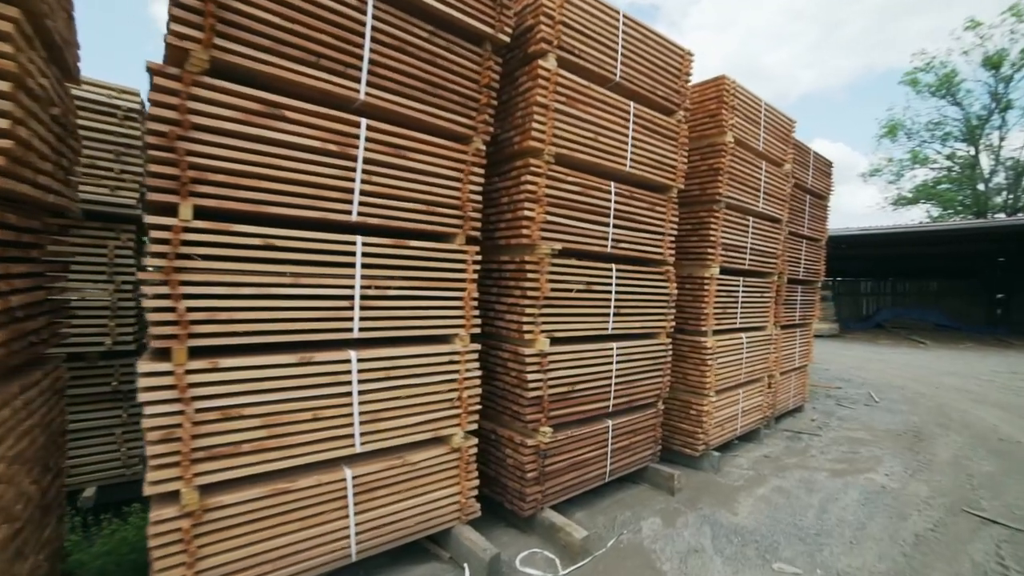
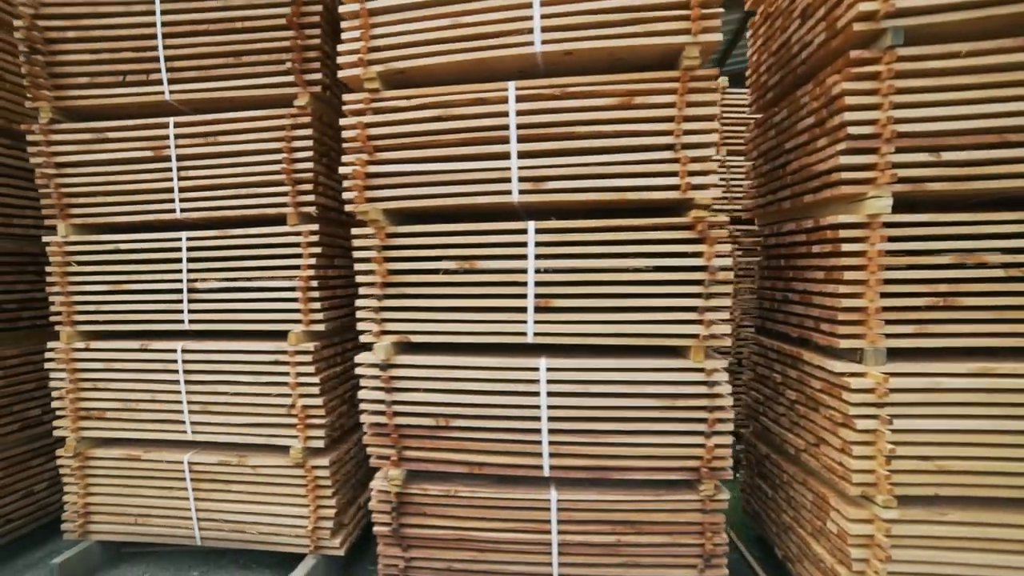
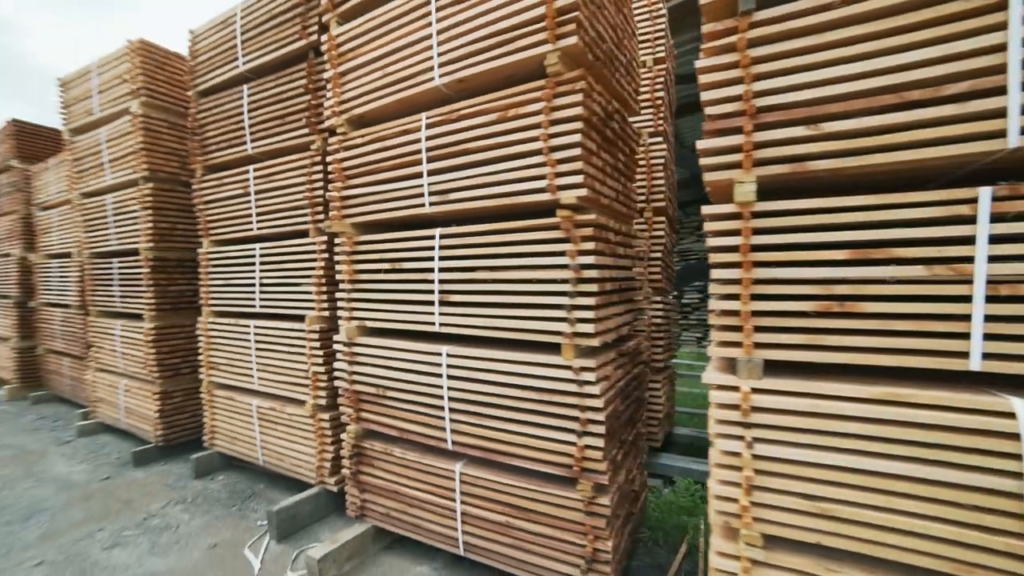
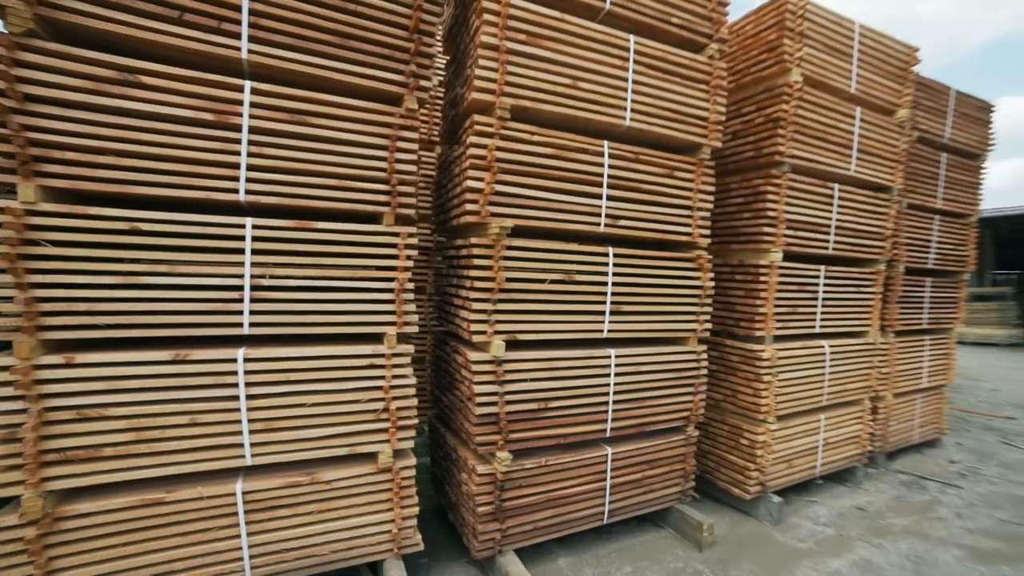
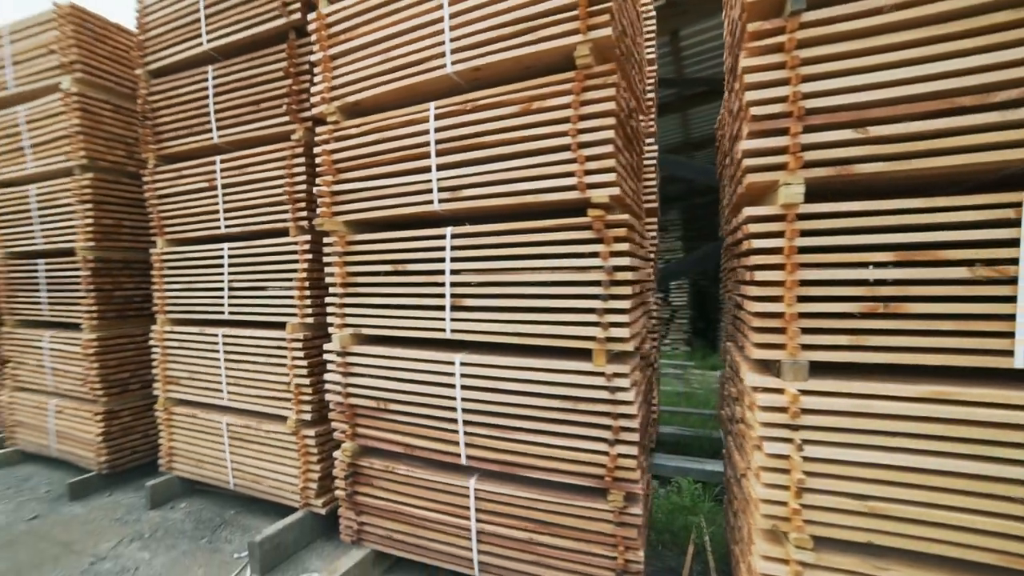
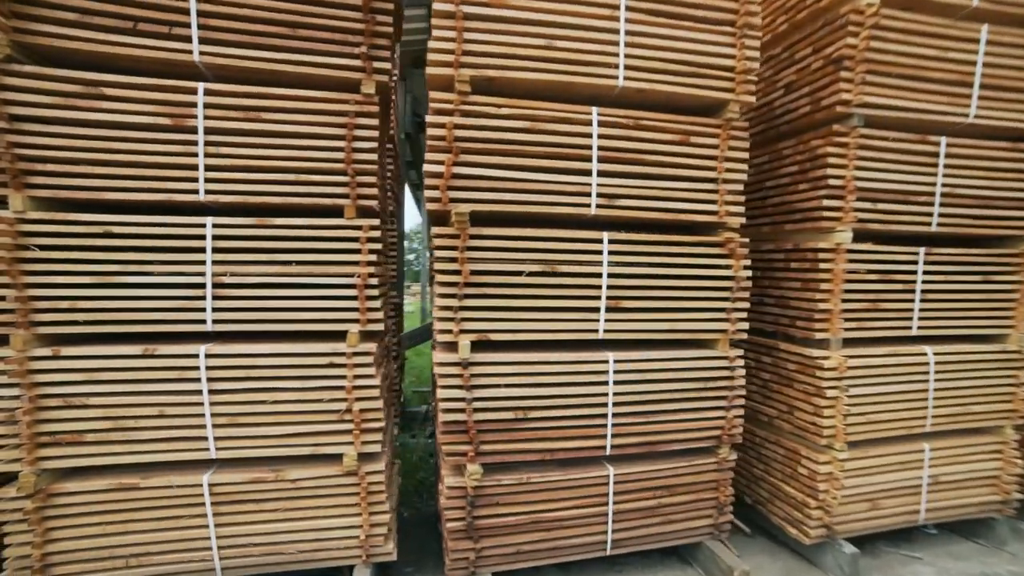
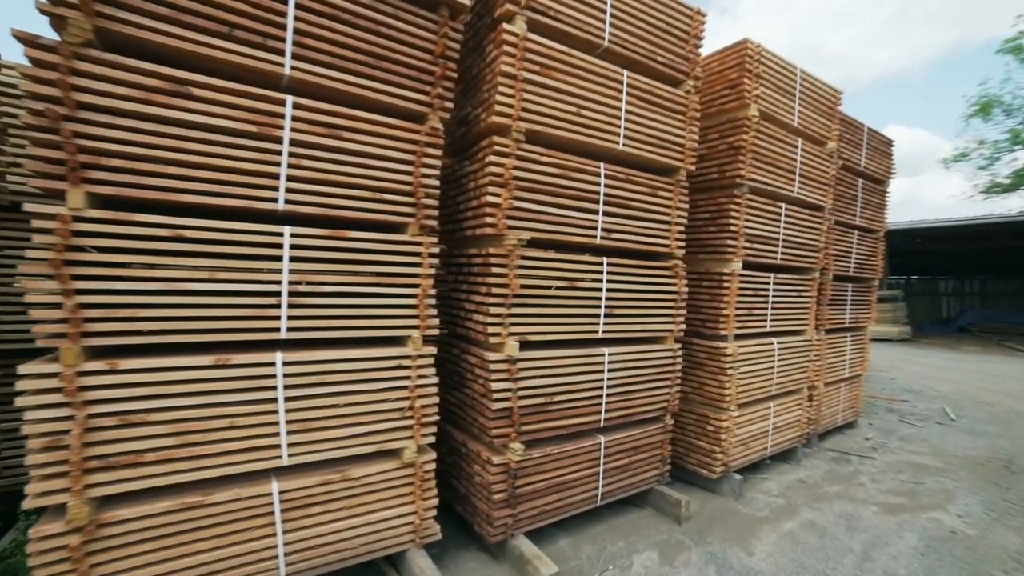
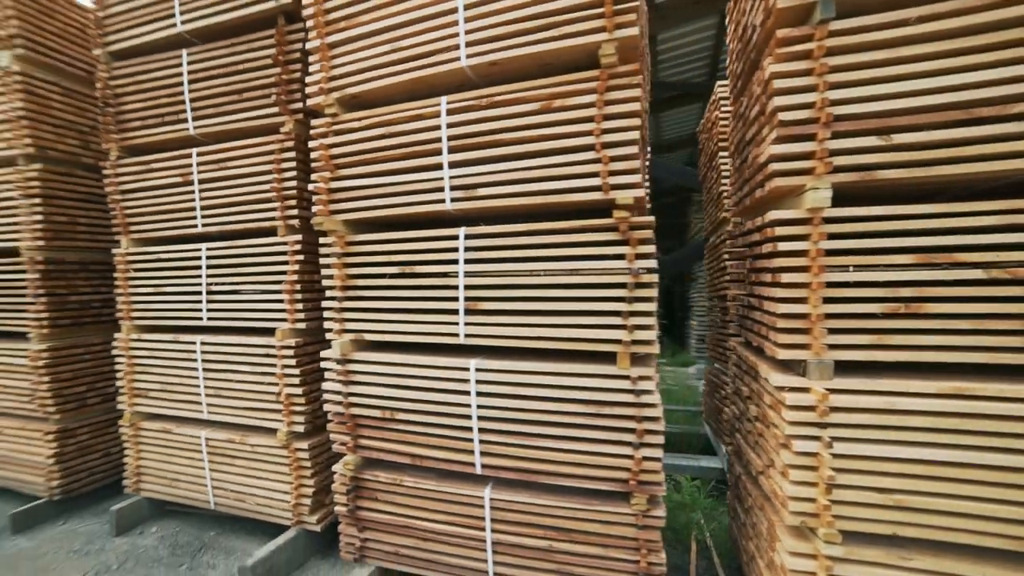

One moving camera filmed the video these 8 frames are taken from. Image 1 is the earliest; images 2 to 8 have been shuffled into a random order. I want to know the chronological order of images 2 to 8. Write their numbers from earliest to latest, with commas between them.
7, 4, 6, 2, 8, 5, 3
